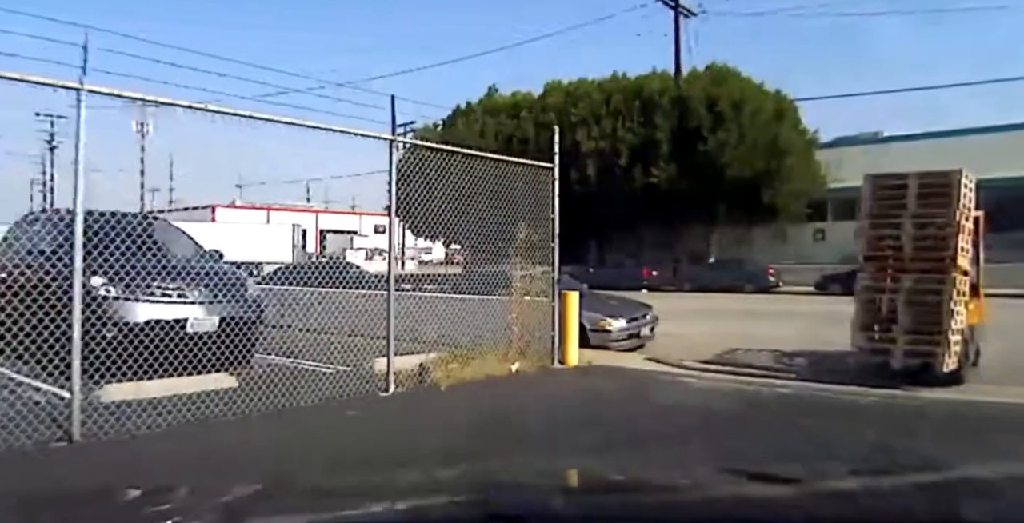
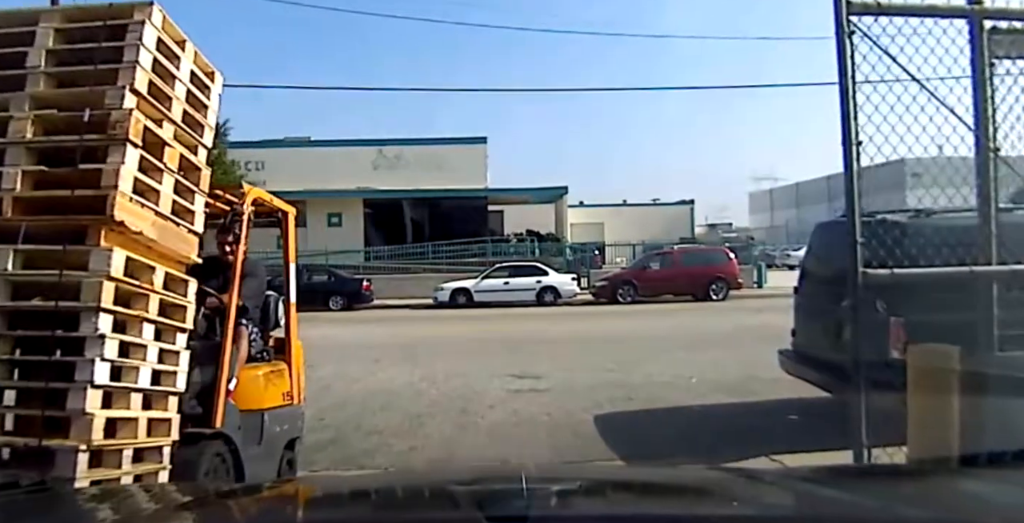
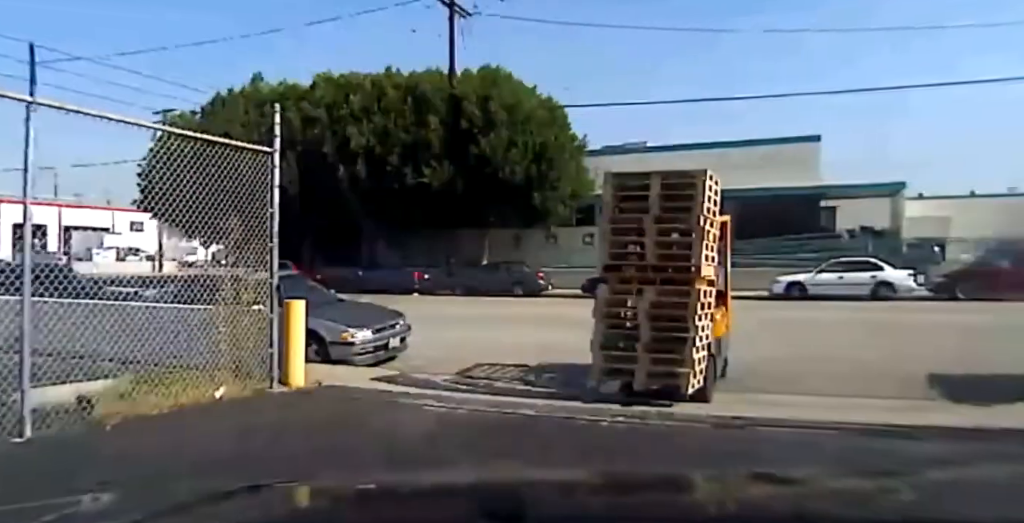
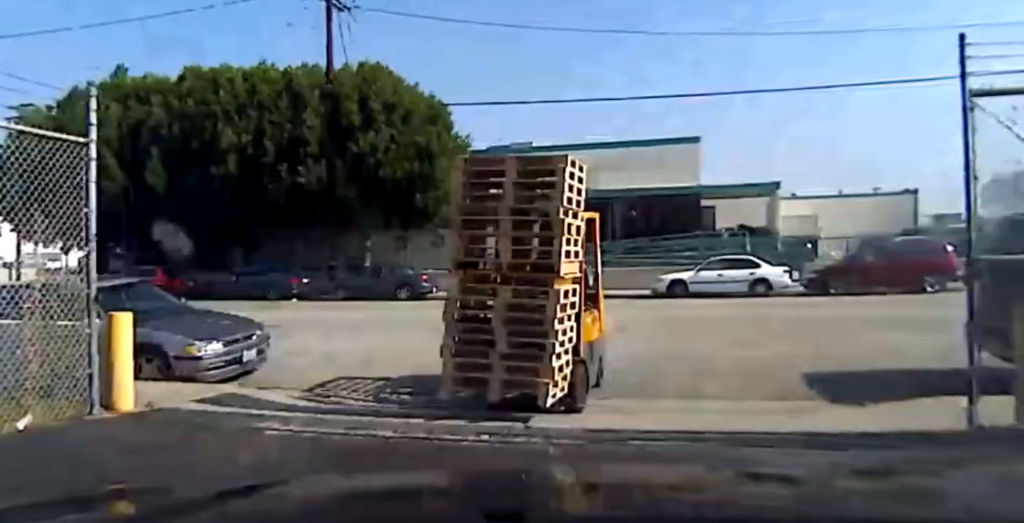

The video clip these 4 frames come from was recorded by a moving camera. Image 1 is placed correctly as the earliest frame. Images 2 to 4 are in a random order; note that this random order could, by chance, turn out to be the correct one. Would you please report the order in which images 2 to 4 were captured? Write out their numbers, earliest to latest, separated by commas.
3, 4, 2
